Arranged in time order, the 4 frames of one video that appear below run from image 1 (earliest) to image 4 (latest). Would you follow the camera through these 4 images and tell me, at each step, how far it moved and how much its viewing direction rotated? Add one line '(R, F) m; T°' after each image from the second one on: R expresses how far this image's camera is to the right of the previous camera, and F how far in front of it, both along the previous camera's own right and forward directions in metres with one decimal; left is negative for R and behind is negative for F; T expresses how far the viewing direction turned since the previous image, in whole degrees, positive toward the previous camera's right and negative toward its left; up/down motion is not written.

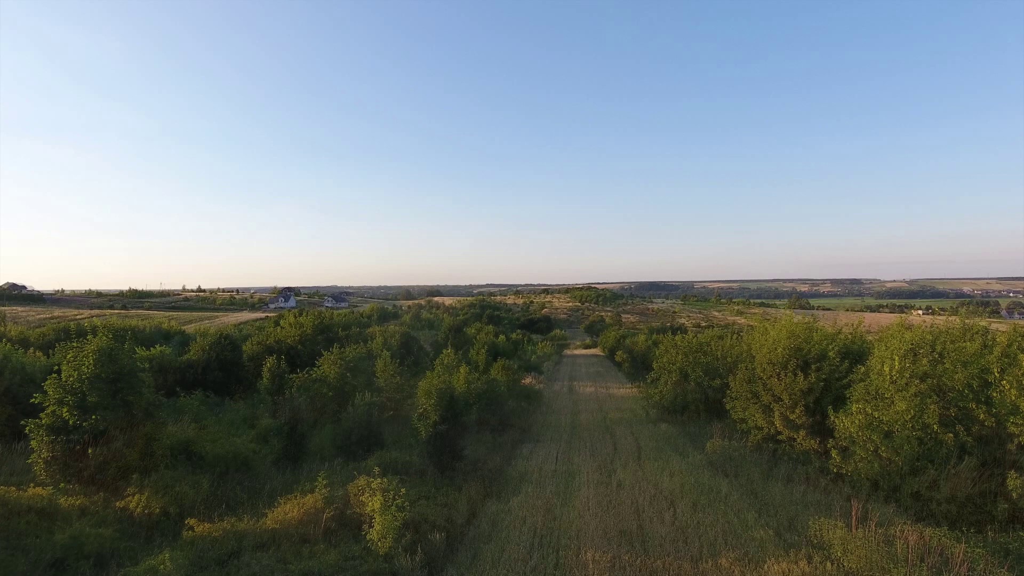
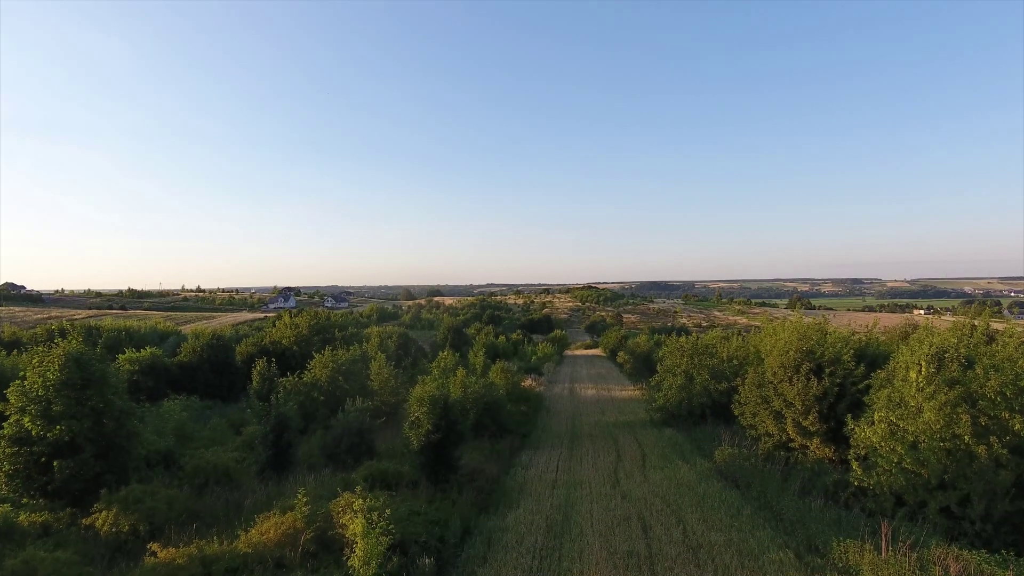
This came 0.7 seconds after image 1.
(+0.1, +0.8) m; 0°
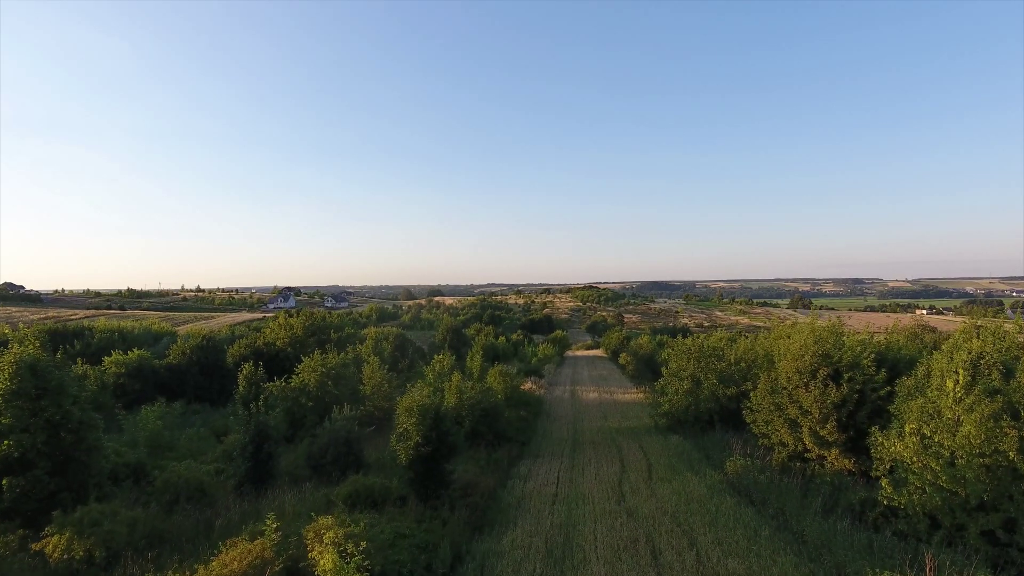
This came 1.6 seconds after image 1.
(+0.1, +1.0) m; 0°
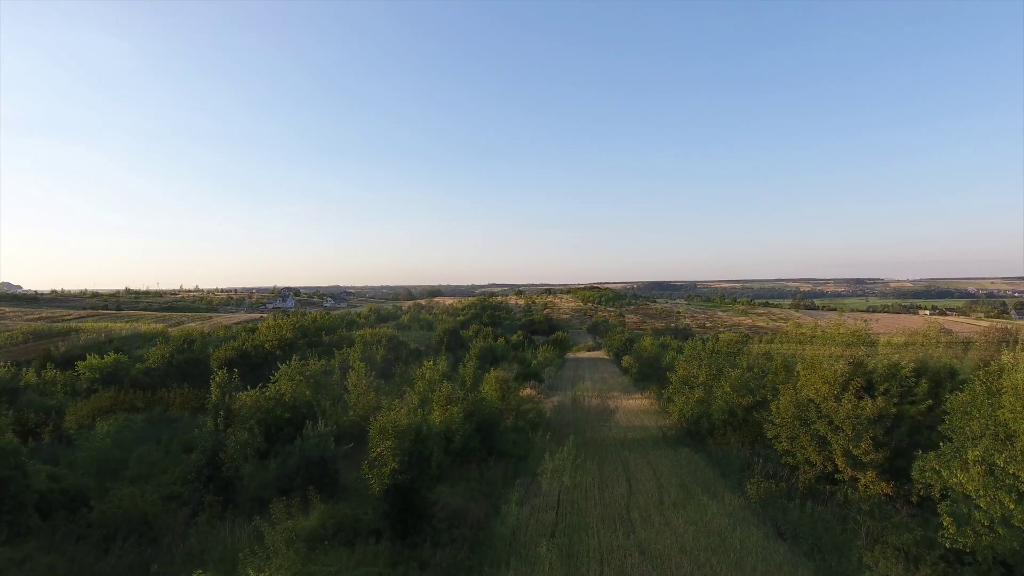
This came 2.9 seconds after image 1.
(+0.2, +1.7) m; 0°
